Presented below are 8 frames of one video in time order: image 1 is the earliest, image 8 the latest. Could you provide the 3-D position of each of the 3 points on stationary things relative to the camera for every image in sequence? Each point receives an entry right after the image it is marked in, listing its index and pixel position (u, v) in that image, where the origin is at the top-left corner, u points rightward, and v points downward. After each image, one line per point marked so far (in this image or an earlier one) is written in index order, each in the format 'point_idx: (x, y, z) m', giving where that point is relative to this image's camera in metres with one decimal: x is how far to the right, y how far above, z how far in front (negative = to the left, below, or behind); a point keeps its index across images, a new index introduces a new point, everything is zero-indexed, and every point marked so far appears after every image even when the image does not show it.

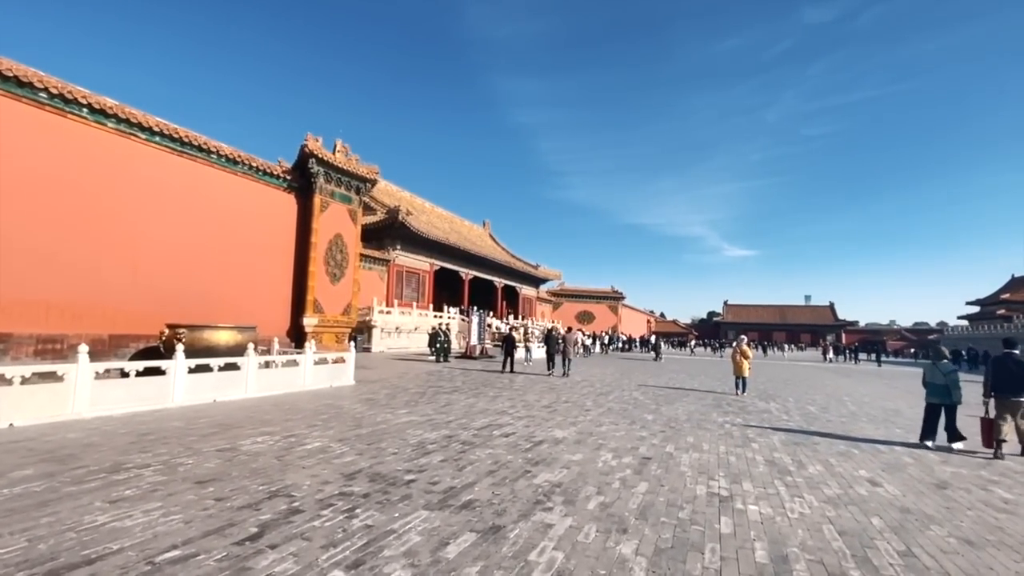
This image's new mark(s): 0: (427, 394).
0: (-1.5, -1.8, +8.3) m
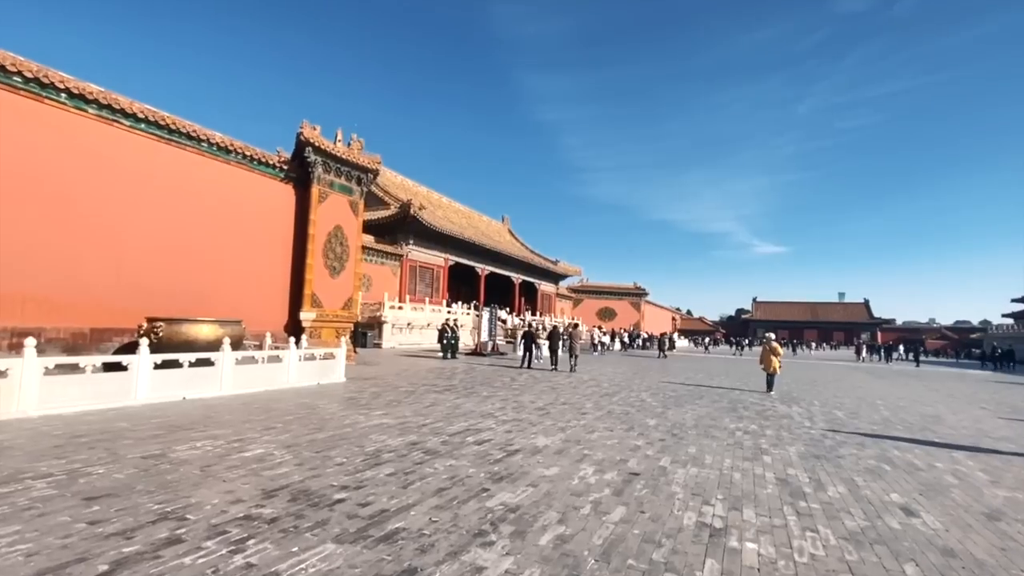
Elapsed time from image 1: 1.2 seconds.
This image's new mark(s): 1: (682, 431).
0: (-1.6, -1.7, +7.8) m
1: (+2.0, -1.7, +5.6) m
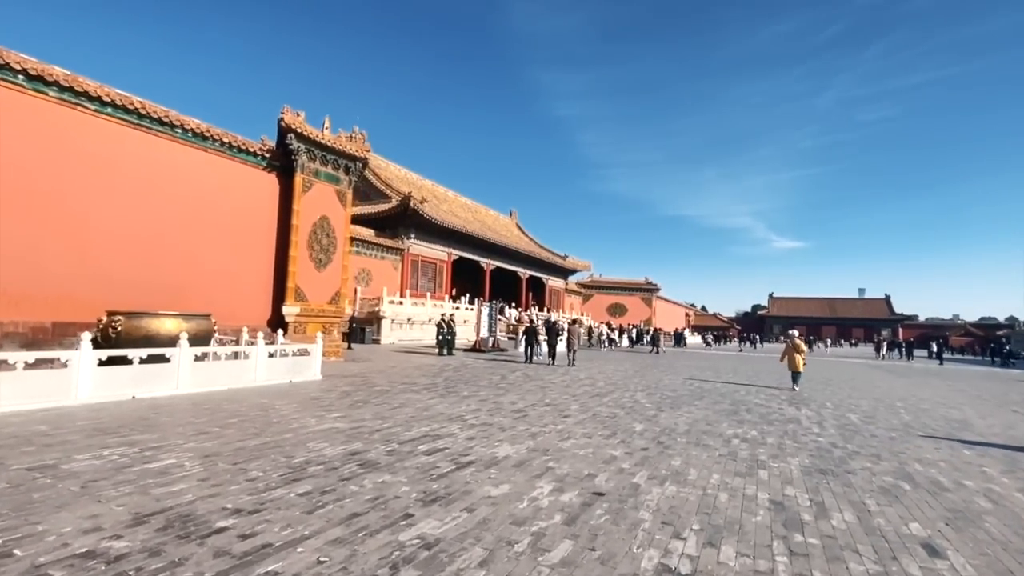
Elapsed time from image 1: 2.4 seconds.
0: (-1.9, -1.6, +7.2) m
1: (+1.6, -1.6, +4.9) m
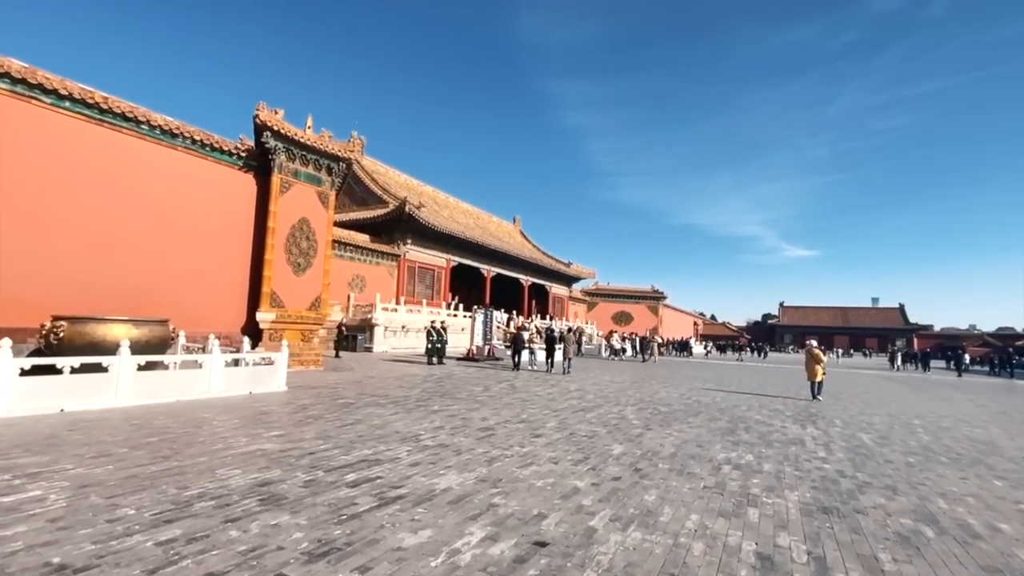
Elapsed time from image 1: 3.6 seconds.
0: (-2.2, -1.6, +6.6) m
1: (+1.2, -1.6, +4.3) m
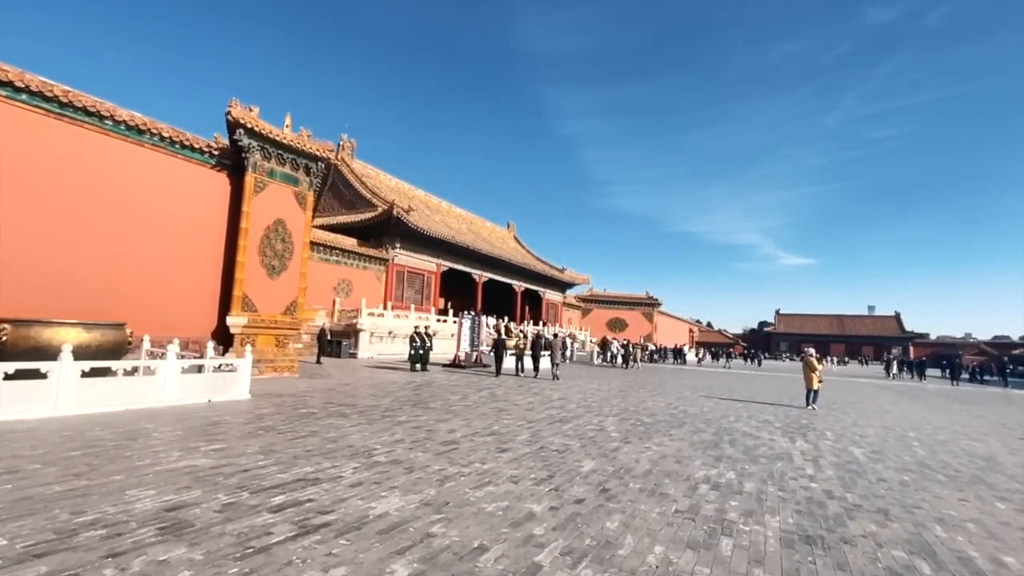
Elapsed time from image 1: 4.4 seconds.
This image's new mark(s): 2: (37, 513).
0: (-2.6, -1.7, +6.2) m
1: (+0.9, -1.6, +3.9) m
2: (-2.7, -1.3, +2.7) m
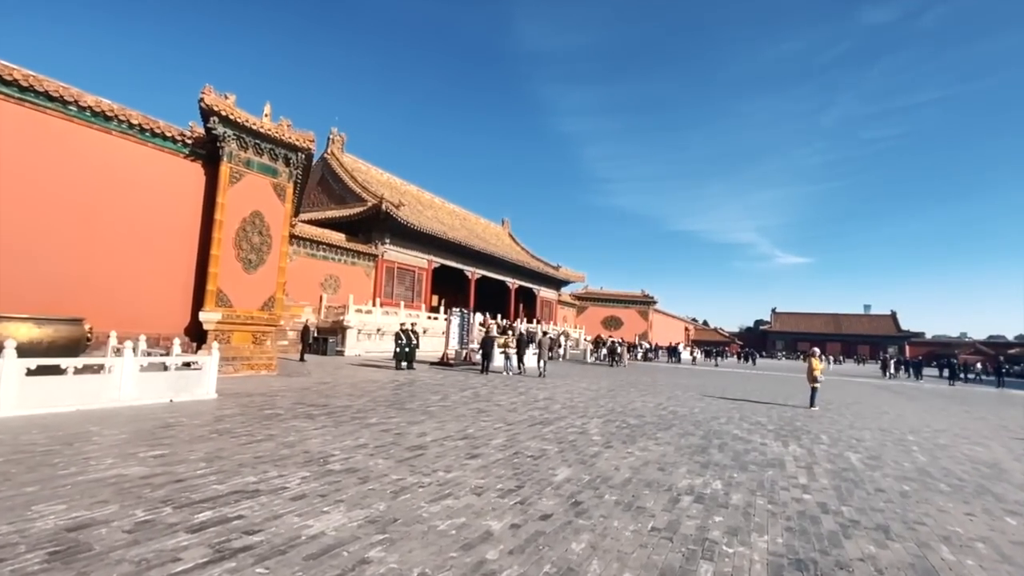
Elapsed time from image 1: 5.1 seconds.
0: (-2.9, -1.6, +5.9) m
1: (+0.6, -1.5, +3.6) m
2: (-3.0, -1.2, +2.4) m
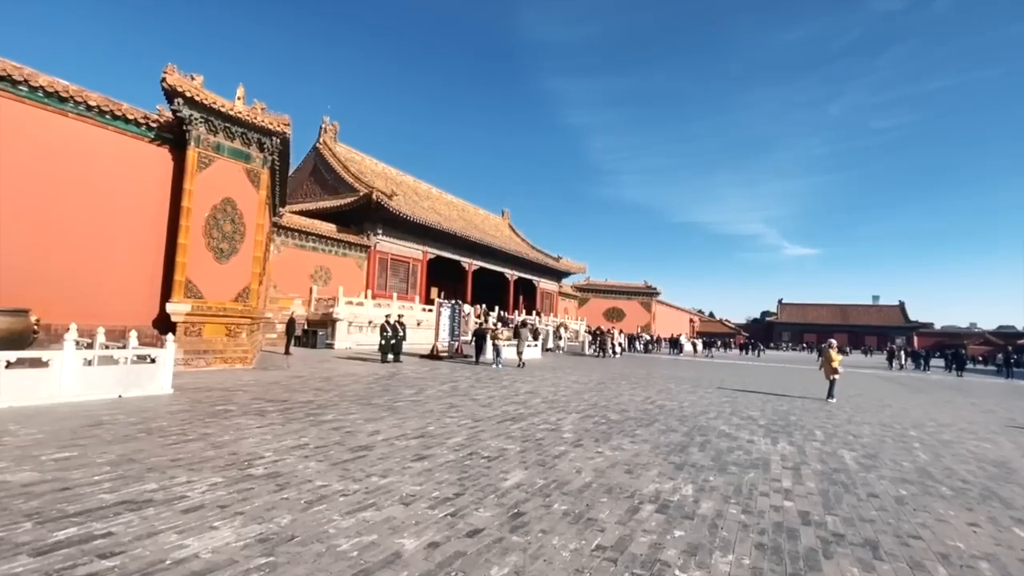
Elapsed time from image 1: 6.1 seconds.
0: (-3.3, -1.4, +5.5) m
1: (+0.2, -1.4, +3.1) m
2: (-3.4, -1.1, +2.0) m
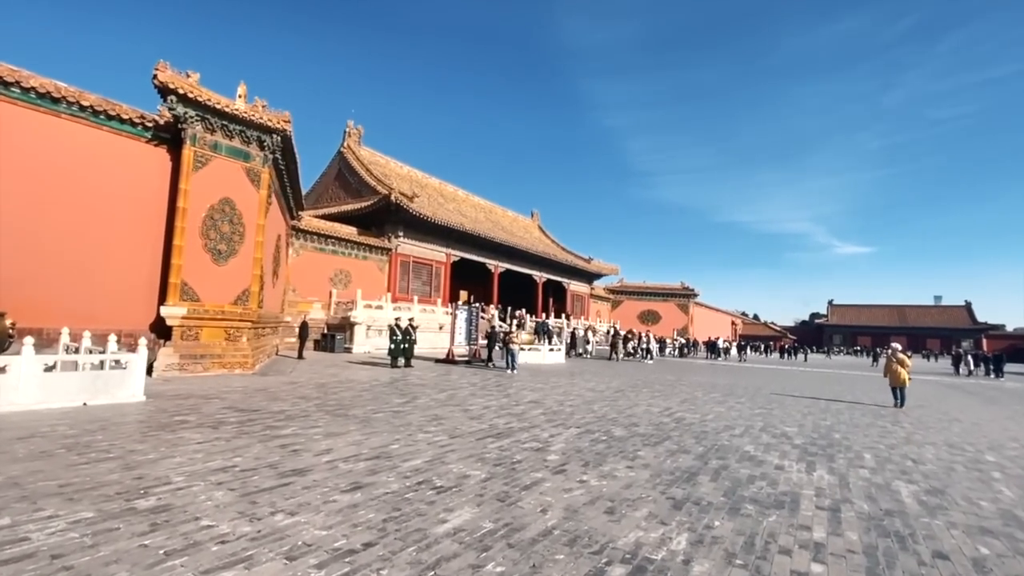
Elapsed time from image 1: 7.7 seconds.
0: (-3.4, -1.4, +5.0) m
1: (-0.2, -1.3, +2.3) m
2: (-3.9, -1.1, +1.5) m
